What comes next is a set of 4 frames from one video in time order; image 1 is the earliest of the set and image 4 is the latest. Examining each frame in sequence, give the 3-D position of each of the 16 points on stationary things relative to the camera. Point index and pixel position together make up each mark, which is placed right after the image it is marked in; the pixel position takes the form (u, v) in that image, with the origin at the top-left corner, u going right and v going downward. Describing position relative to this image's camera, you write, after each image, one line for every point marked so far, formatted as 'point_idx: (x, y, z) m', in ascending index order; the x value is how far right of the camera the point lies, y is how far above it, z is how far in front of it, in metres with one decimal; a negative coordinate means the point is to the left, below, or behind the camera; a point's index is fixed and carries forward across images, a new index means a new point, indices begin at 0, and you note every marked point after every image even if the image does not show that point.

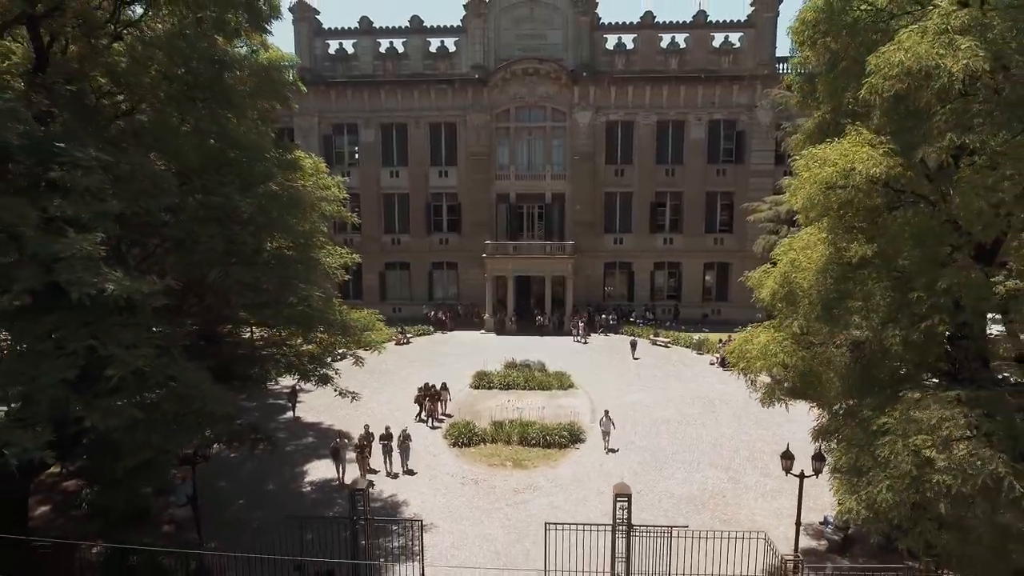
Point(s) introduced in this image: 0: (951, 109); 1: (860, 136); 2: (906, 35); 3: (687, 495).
0: (+6.8, +2.8, +8.2) m
1: (+6.4, +2.7, +10.1) m
2: (+6.2, +4.0, +8.4) m
3: (+5.0, -5.9, +15.5) m
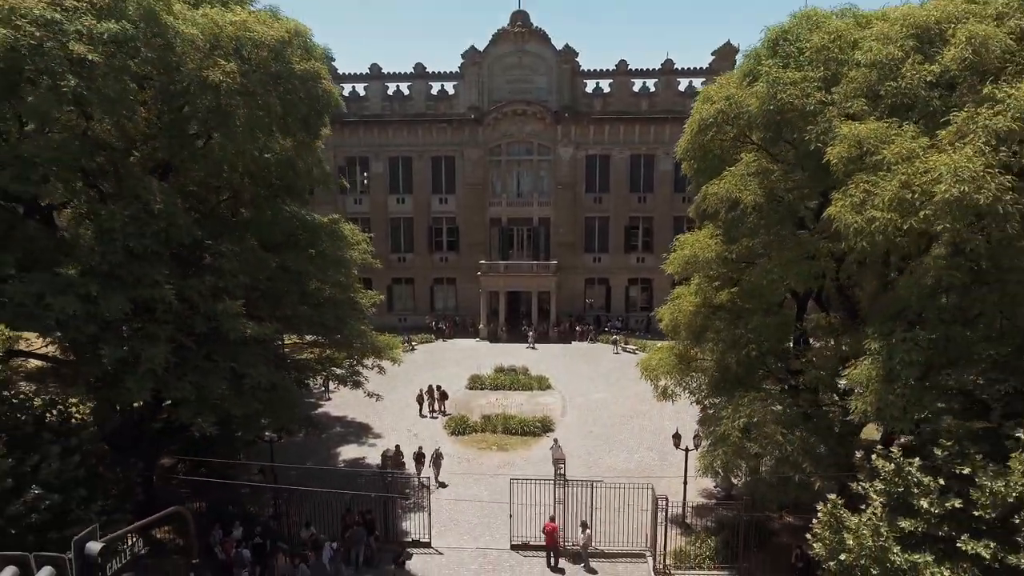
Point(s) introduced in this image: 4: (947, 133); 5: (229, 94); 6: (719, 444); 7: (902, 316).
0: (+6.0, +1.7, +13.7) m
1: (+5.7, +1.7, +15.6) m
2: (+5.5, +2.9, +13.9) m
3: (+4.3, -7.0, +21.0) m
4: (+7.7, +2.7, +9.7) m
5: (-6.6, +4.5, +12.7) m
6: (+5.6, -4.2, +14.7) m
7: (+7.8, -0.5, +10.9) m
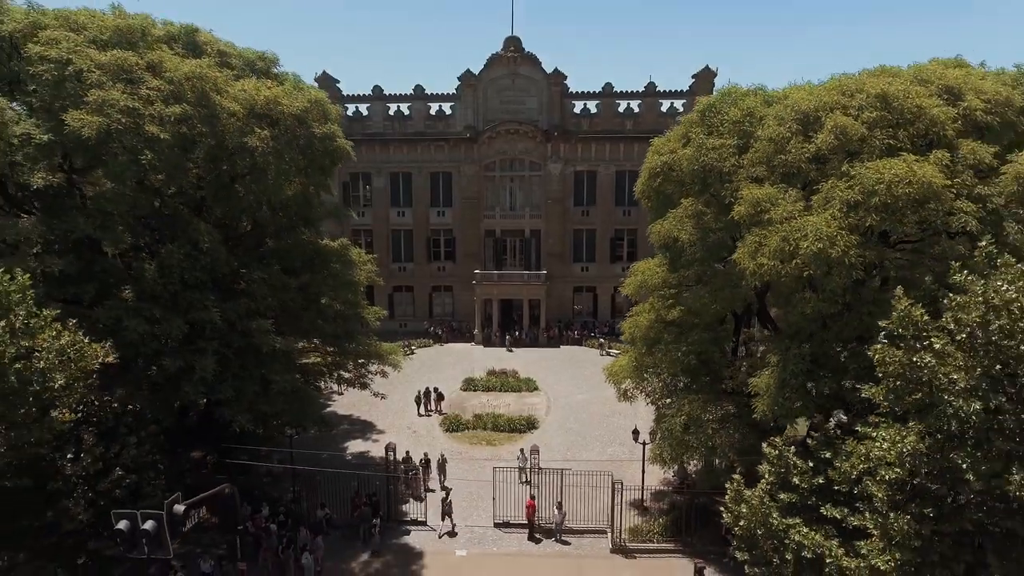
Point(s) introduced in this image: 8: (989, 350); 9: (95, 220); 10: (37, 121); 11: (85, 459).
0: (+5.4, +1.0, +16.8) m
1: (+5.1, +1.0, +18.6) m
2: (+4.9, +2.3, +16.9) m
3: (+3.7, -7.6, +24.0) m
4: (+7.1, +2.1, +12.7) m
5: (-7.2, +3.8, +15.7) m
6: (+5.0, -4.9, +17.8) m
7: (+7.2, -1.2, +14.0) m
8: (+8.3, -1.1, +9.4) m
9: (-11.0, +1.8, +14.3) m
10: (-12.1, +4.2, +13.8) m
11: (-10.1, -4.1, +12.9) m
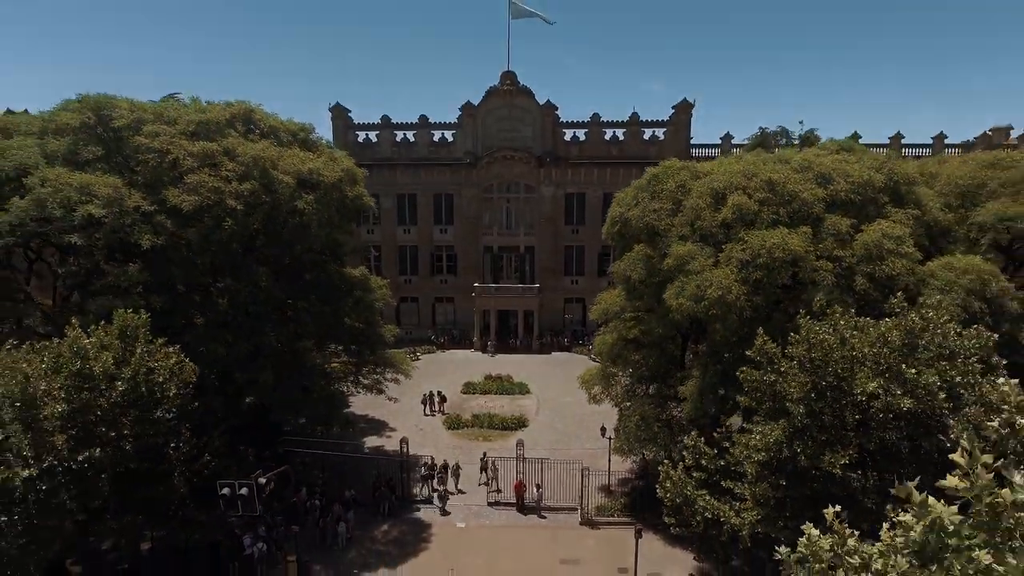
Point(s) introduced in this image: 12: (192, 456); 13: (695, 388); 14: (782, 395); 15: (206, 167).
0: (+5.0, -0.1, +21.4) m
1: (+4.7, -0.1, +23.2) m
2: (+4.5, +1.2, +21.6) m
3: (+3.2, -8.7, +28.6) m
4: (+6.7, +1.0, +17.3) m
5: (-7.7, +2.8, +20.3) m
6: (+4.6, -6.0, +22.4) m
7: (+6.8, -2.3, +18.6) m
8: (+7.8, -2.2, +14.0) m
9: (-11.4, +0.7, +18.9) m
10: (-12.5, +3.2, +18.4) m
11: (-10.6, -5.1, +17.6) m
12: (-10.6, -5.6, +18.0) m
13: (+6.1, -3.4, +18.3) m
14: (+7.2, -2.8, +14.5) m
15: (-10.6, +4.2, +18.8) m
